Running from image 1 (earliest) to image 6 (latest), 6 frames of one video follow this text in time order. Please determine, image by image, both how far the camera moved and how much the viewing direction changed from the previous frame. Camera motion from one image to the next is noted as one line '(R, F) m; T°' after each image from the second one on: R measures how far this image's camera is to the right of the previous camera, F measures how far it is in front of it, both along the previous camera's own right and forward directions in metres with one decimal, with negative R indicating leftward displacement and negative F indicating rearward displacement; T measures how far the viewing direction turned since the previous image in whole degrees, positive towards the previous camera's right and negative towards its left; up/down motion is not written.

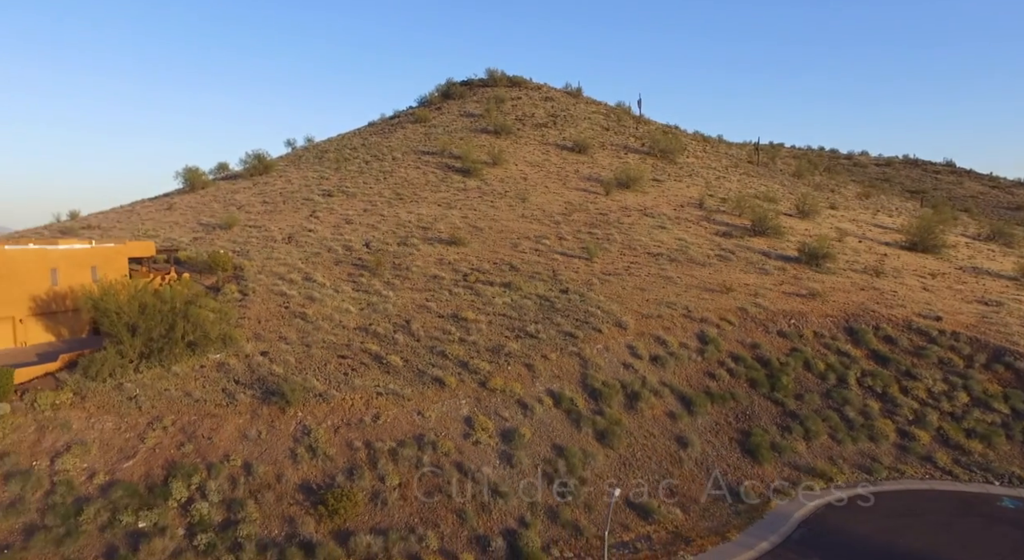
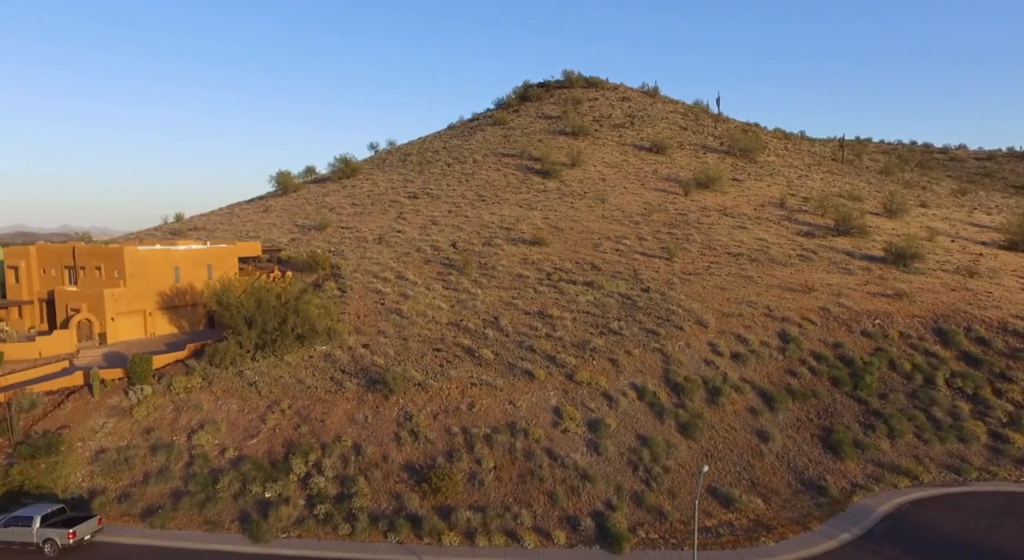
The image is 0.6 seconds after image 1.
(-0.3, -0.8) m; -7°
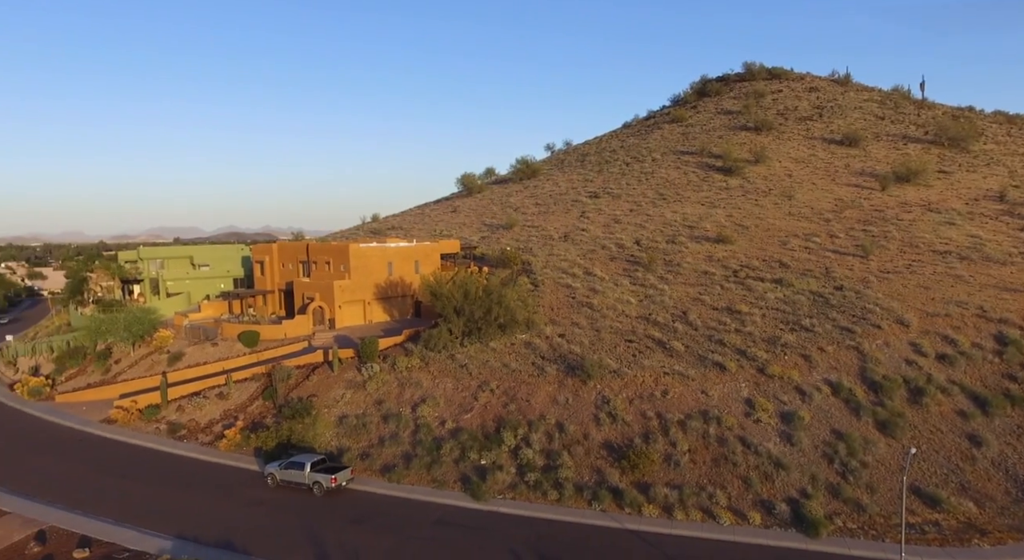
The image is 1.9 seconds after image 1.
(-0.5, -1.8) m; -17°
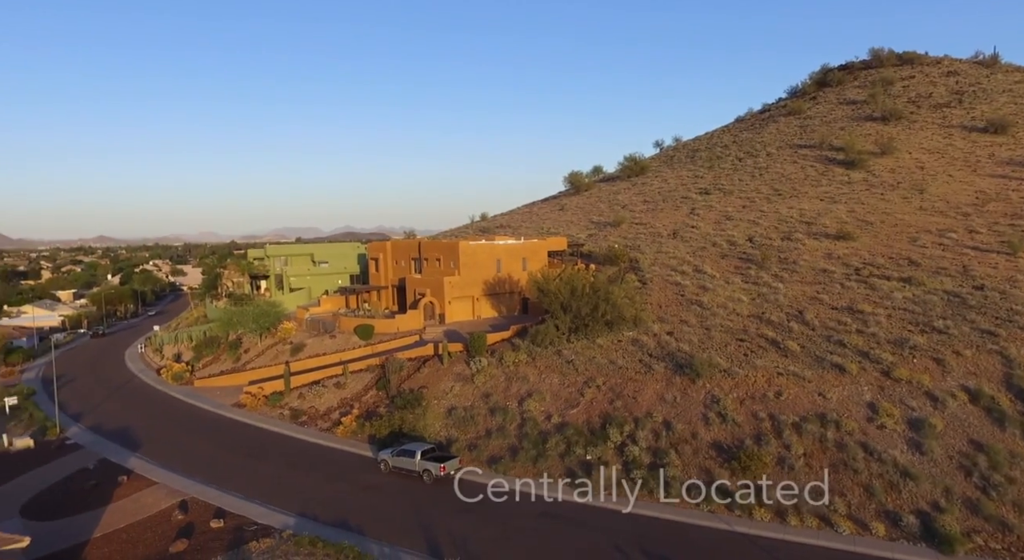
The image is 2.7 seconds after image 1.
(-0.1, -0.6) m; -11°
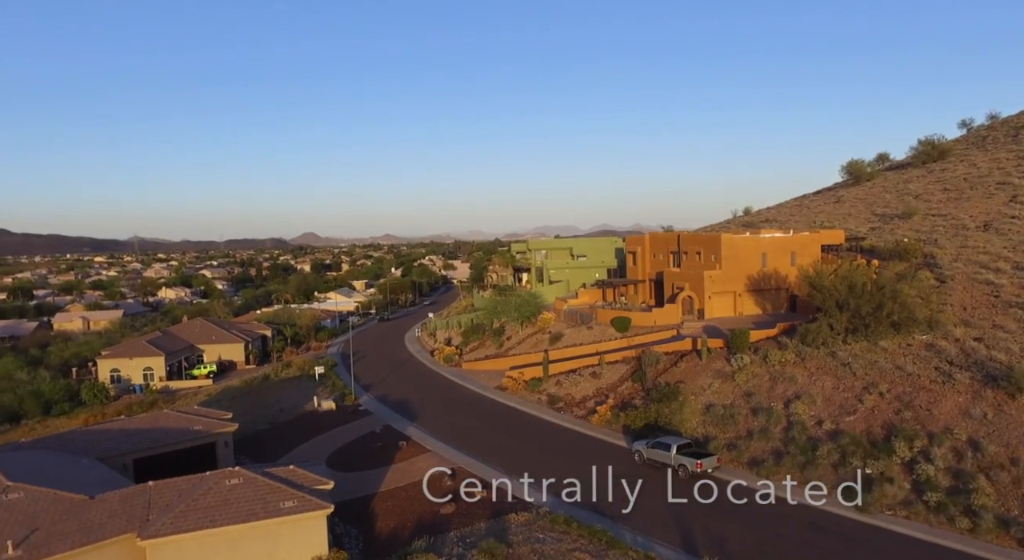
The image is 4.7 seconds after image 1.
(+0.1, -1.5) m; -26°
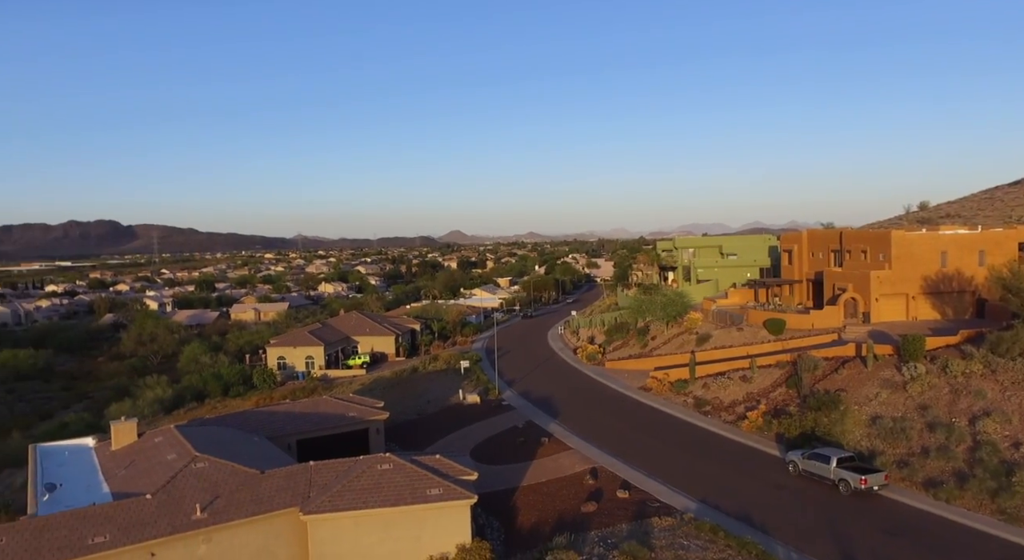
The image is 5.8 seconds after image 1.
(+0.1, -0.8) m; -15°
